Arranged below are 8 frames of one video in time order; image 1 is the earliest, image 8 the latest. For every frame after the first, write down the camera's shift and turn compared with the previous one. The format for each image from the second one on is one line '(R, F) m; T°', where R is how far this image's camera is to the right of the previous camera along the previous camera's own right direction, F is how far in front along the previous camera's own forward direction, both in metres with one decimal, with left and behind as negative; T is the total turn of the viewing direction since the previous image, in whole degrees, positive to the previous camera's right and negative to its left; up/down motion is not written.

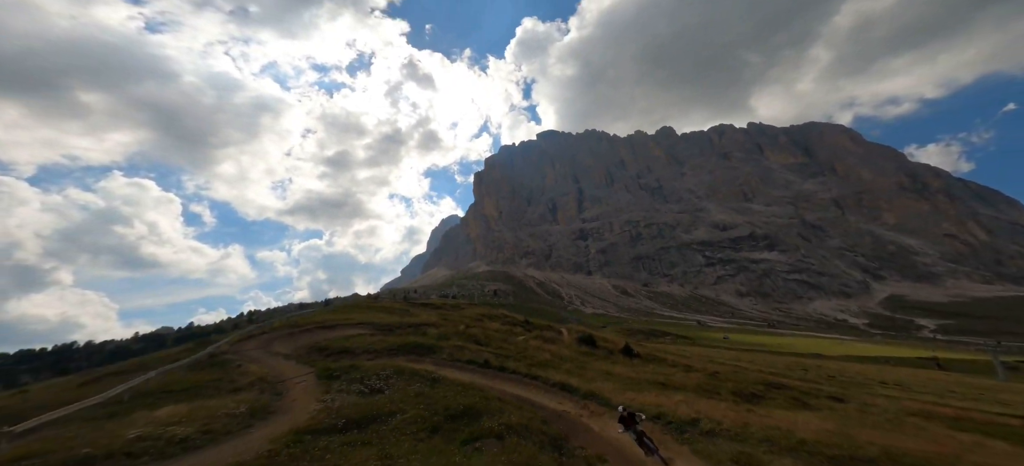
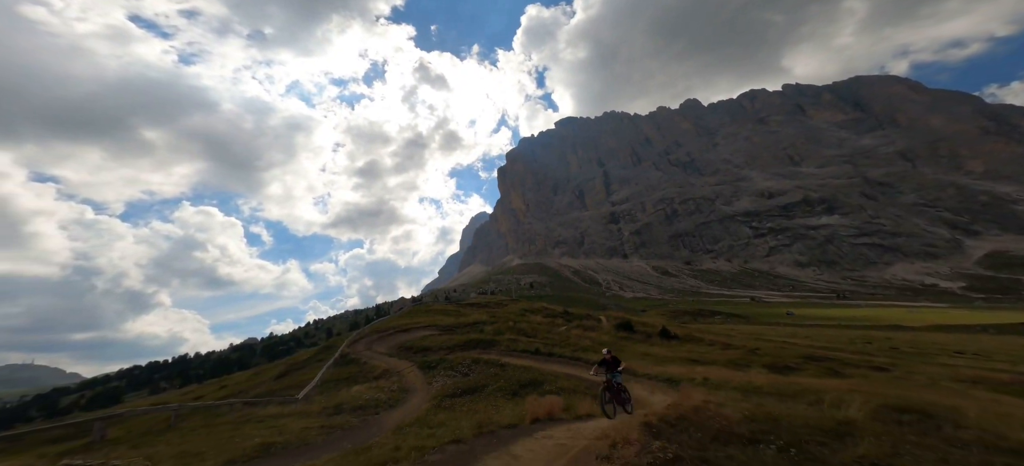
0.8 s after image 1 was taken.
(-0.4, -7.2) m; -5°
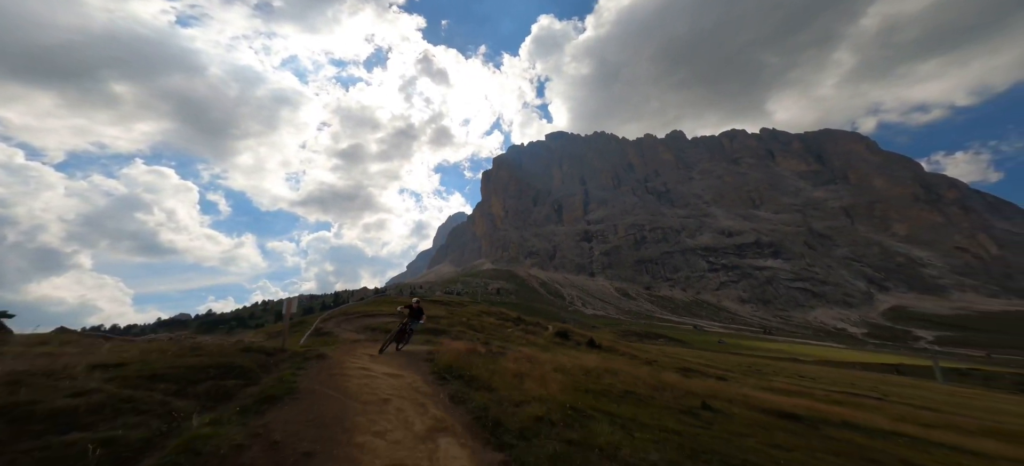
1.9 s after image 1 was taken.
(+2.4, -13.1) m; +4°
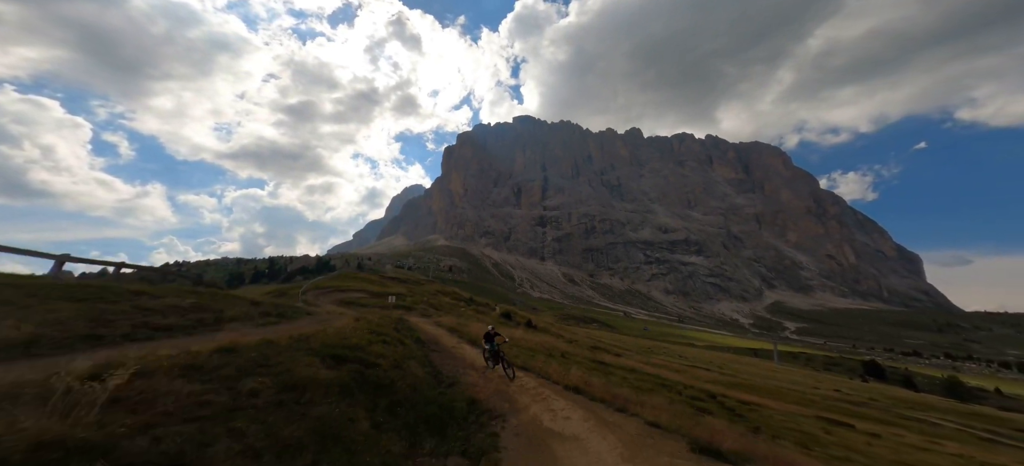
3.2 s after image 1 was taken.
(-0.6, -14.9) m; +7°
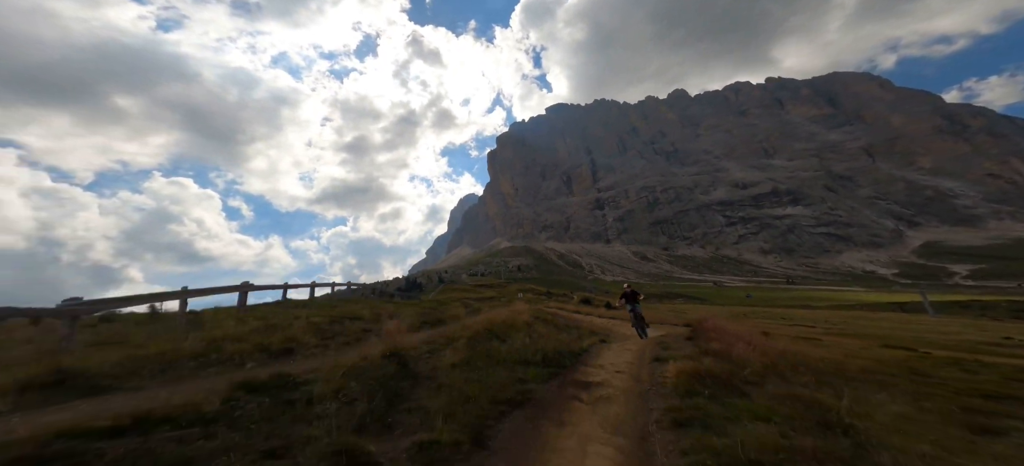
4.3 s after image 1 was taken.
(-5.2, +9.6) m; -9°
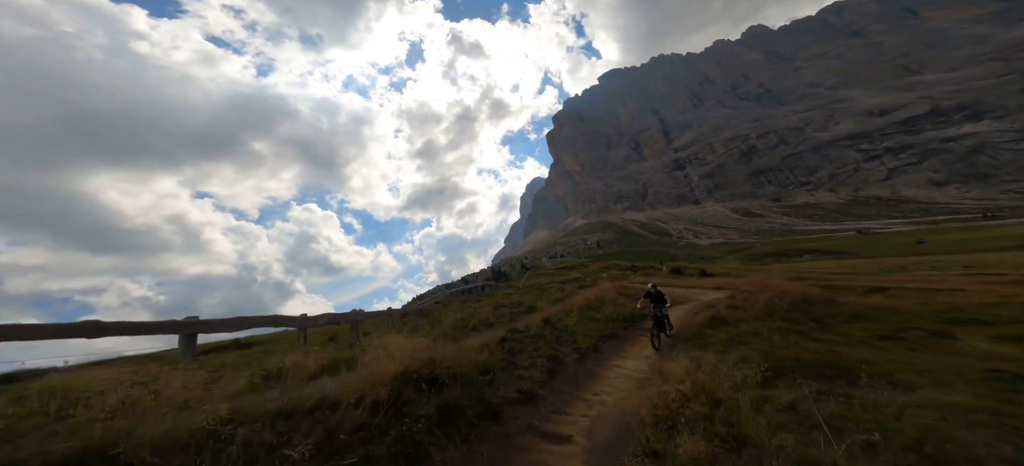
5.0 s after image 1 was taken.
(-0.8, +1.8) m; -12°
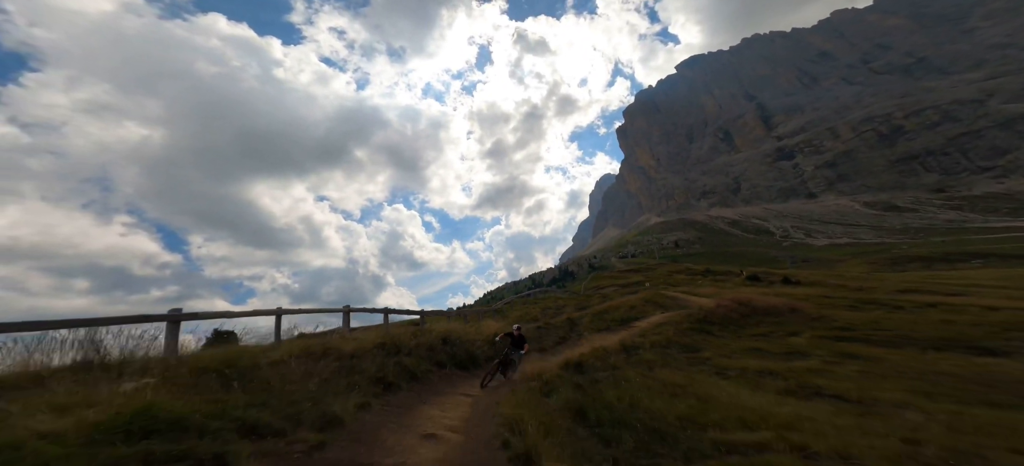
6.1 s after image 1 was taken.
(+1.5, -6.9) m; -11°
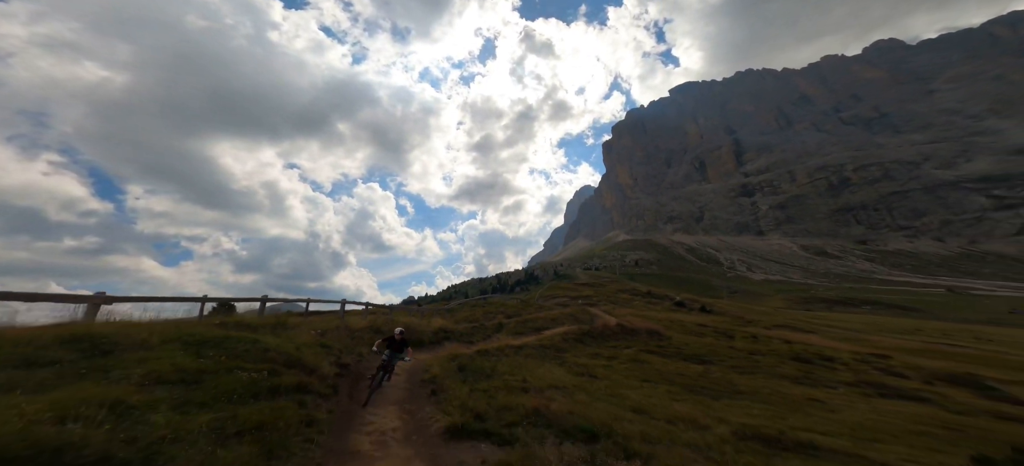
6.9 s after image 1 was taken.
(+1.1, -6.3) m; +4°
